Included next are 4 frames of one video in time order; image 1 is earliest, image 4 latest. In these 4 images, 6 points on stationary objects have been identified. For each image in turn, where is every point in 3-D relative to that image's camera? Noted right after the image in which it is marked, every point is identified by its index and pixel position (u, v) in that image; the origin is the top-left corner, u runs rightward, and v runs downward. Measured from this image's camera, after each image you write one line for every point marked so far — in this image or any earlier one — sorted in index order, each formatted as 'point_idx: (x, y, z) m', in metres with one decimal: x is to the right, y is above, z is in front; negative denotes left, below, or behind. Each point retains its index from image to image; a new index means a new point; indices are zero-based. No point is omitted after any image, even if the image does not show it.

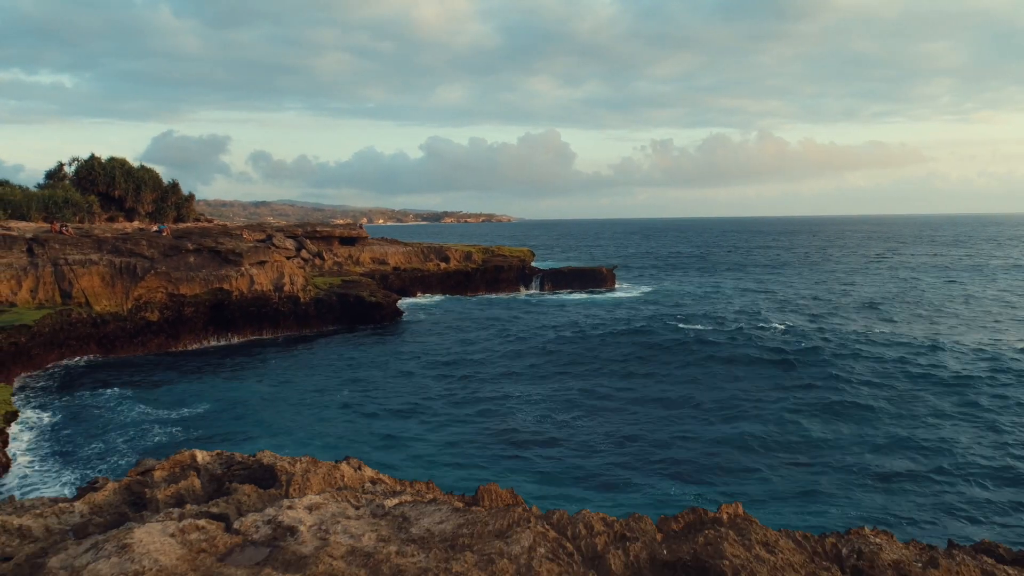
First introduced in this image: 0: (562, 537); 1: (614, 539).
0: (+0.4, -1.8, +4.6) m
1: (+0.8, -1.9, +4.6) m
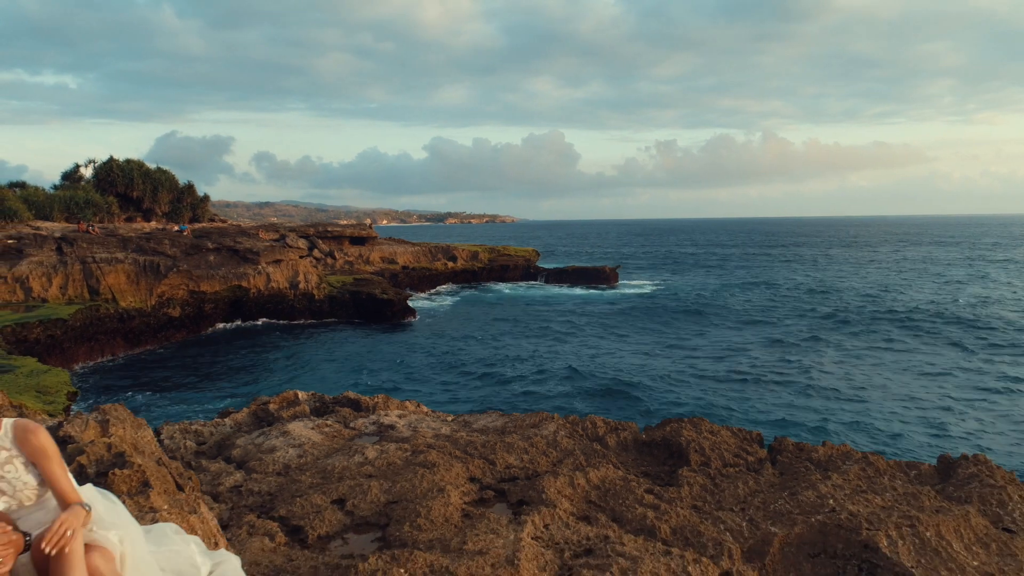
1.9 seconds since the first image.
0: (+0.7, -1.5, +6.9) m
1: (+1.1, -1.6, +6.9) m
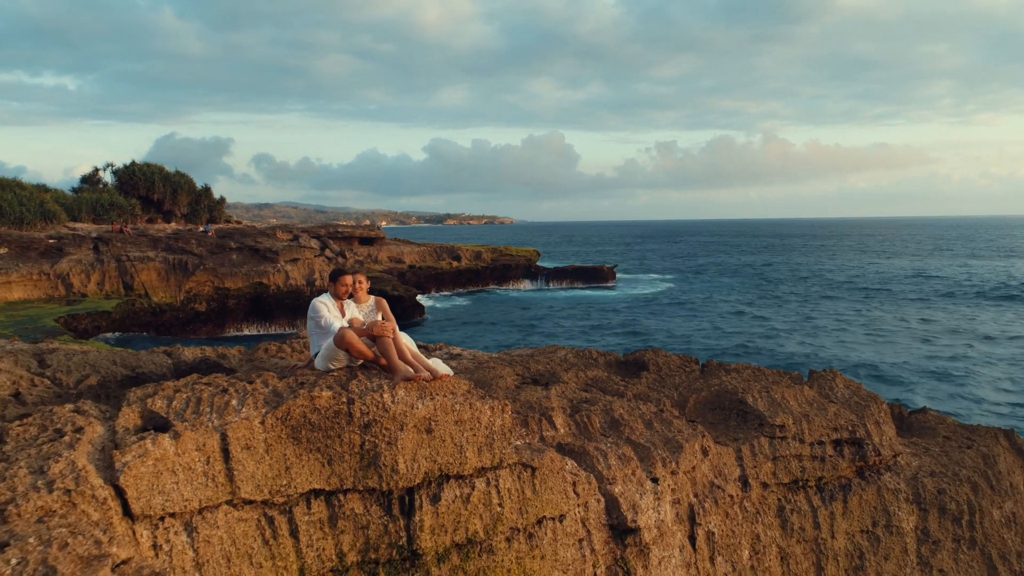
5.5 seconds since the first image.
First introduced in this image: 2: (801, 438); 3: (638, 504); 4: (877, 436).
0: (+1.2, -1.1, +10.7) m
1: (+1.5, -1.1, +10.7) m
2: (+4.0, -2.1, +8.4) m
3: (+1.4, -2.4, +6.9) m
4: (+5.3, -2.1, +9.0) m
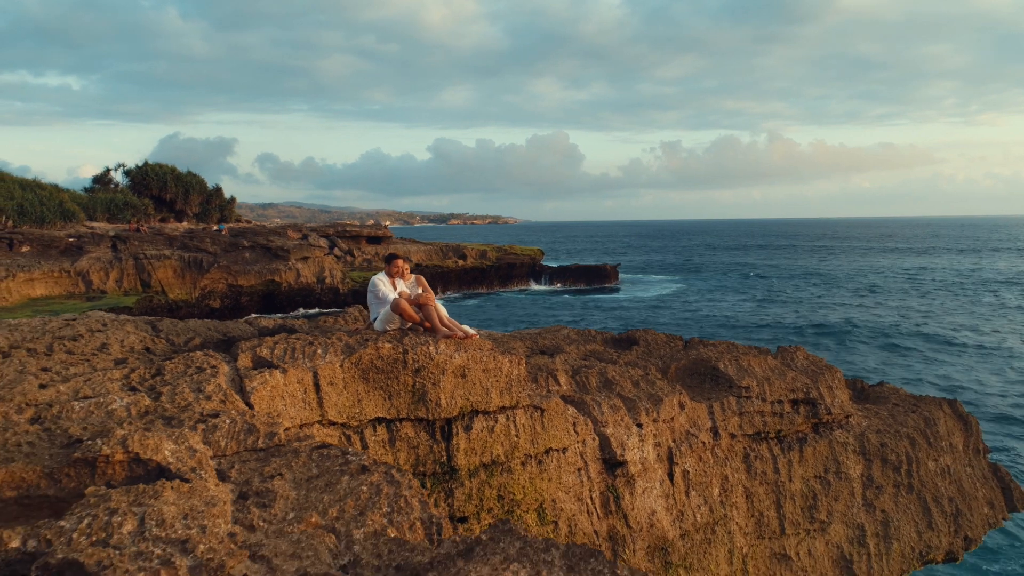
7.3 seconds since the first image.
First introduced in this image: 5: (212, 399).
0: (+1.4, -0.9, +12.5) m
1: (+1.7, -0.9, +12.4) m
2: (+4.1, -1.8, +10.1) m
3: (+1.6, -2.2, +8.6) m
4: (+5.5, -1.9, +10.7) m
5: (-2.9, -1.1, +5.8) m
